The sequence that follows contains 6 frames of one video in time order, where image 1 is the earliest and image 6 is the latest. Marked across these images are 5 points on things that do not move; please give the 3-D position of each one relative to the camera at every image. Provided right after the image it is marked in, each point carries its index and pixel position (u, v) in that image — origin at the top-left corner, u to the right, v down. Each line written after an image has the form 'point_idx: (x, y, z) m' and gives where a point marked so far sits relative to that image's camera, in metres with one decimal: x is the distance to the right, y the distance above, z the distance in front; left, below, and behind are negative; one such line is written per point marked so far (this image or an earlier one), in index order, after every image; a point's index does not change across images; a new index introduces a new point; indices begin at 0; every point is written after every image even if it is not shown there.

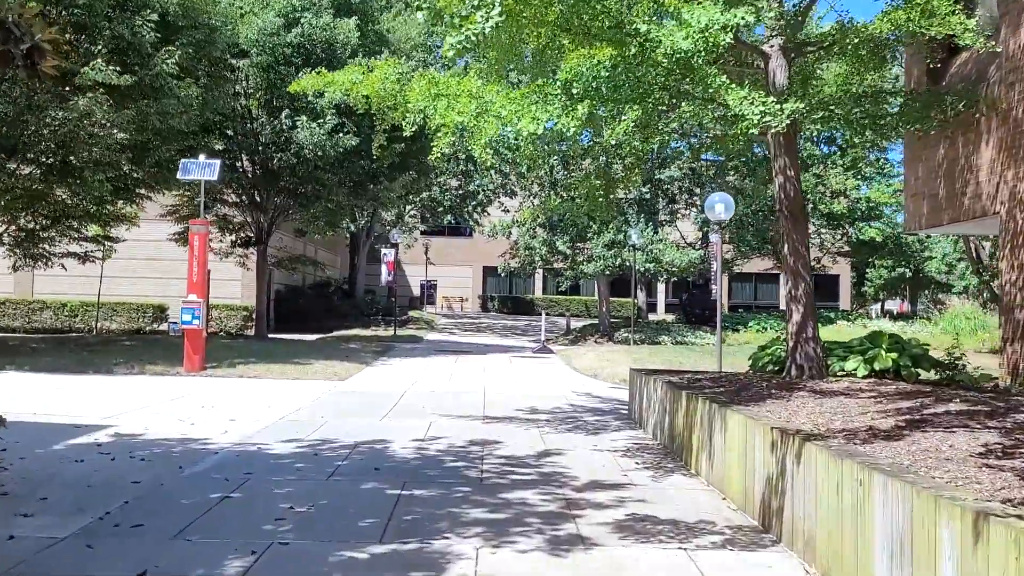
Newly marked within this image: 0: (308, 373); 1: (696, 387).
0: (-4.1, -1.7, +16.2) m
1: (+2.0, -1.1, +8.8) m
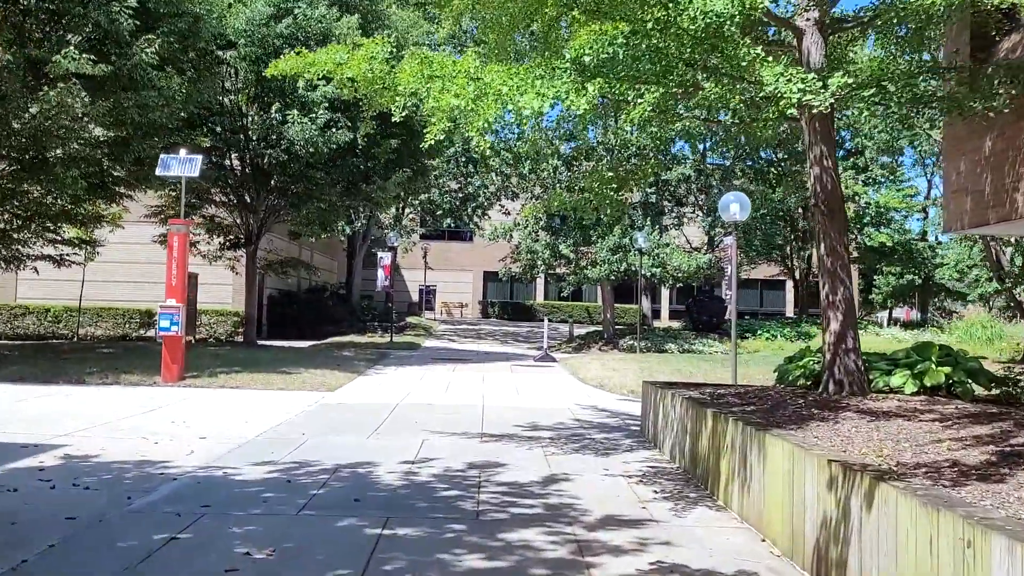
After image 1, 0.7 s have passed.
0: (-4.1, -1.8, +15.2) m
1: (+2.0, -1.1, +7.8) m
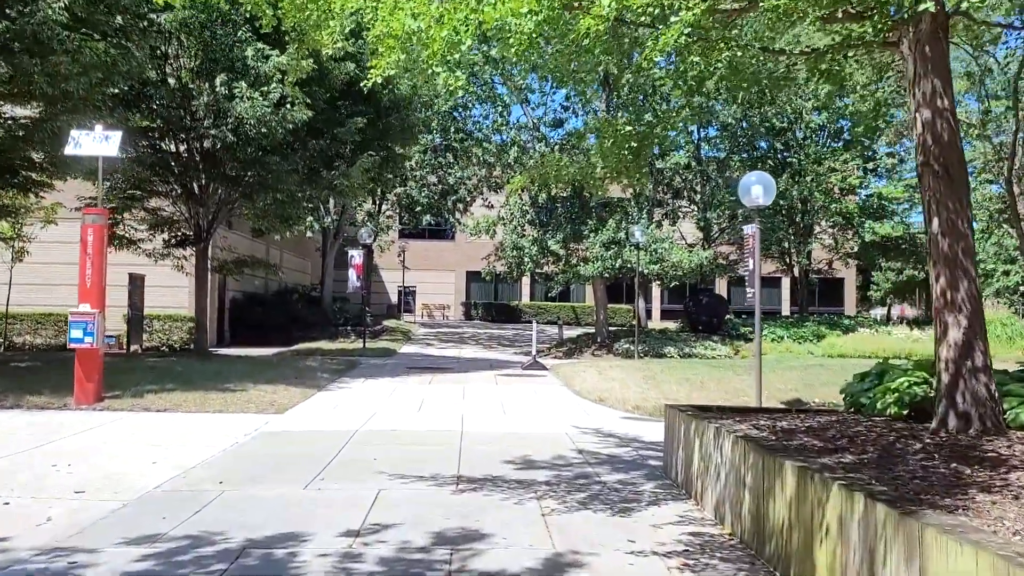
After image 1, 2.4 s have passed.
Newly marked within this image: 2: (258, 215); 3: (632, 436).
0: (-4.4, -1.8, +12.7) m
1: (+1.9, -1.1, +5.4) m
2: (-6.0, +1.7, +19.1) m
3: (+1.6, -2.0, +10.8) m
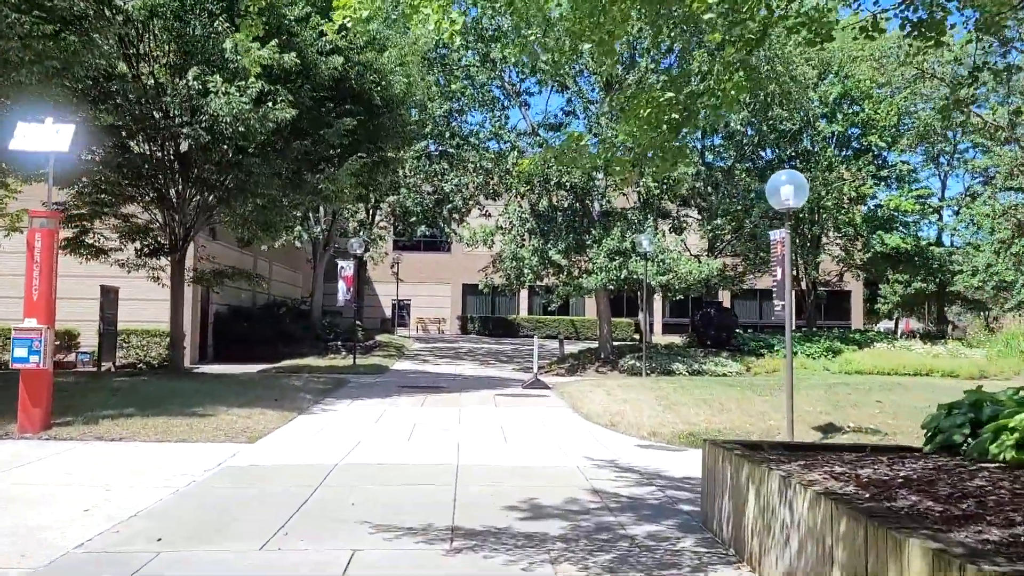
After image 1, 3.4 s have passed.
0: (-4.3, -2.0, +11.3) m
1: (+2.0, -1.1, +4.0) m
2: (-6.0, +1.5, +17.7) m
3: (+1.7, -2.1, +9.4) m
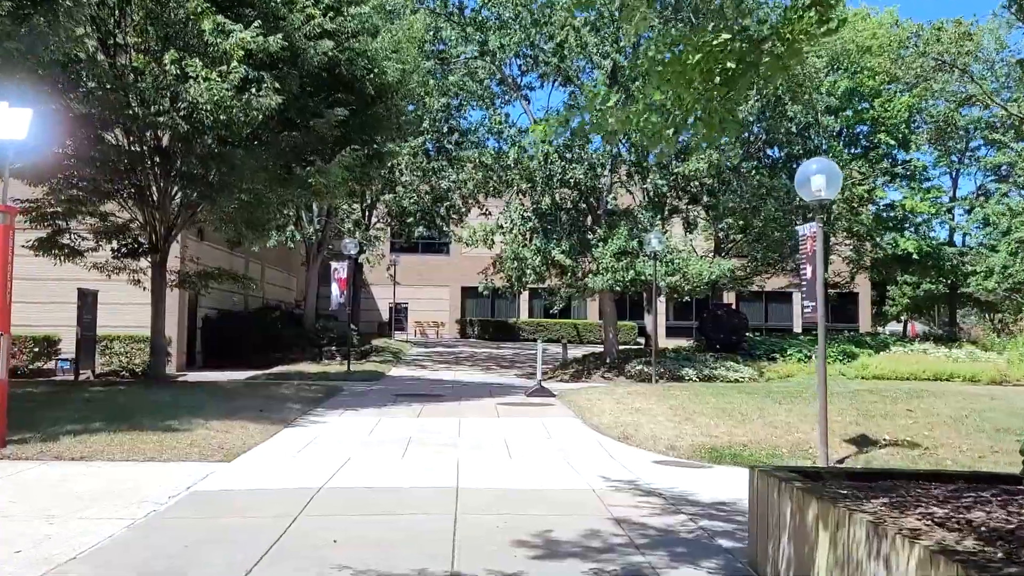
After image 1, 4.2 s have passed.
0: (-4.3, -2.0, +10.2) m
1: (+2.1, -1.1, +2.9) m
2: (-6.0, +1.4, +16.6) m
3: (+1.7, -2.1, +8.3) m
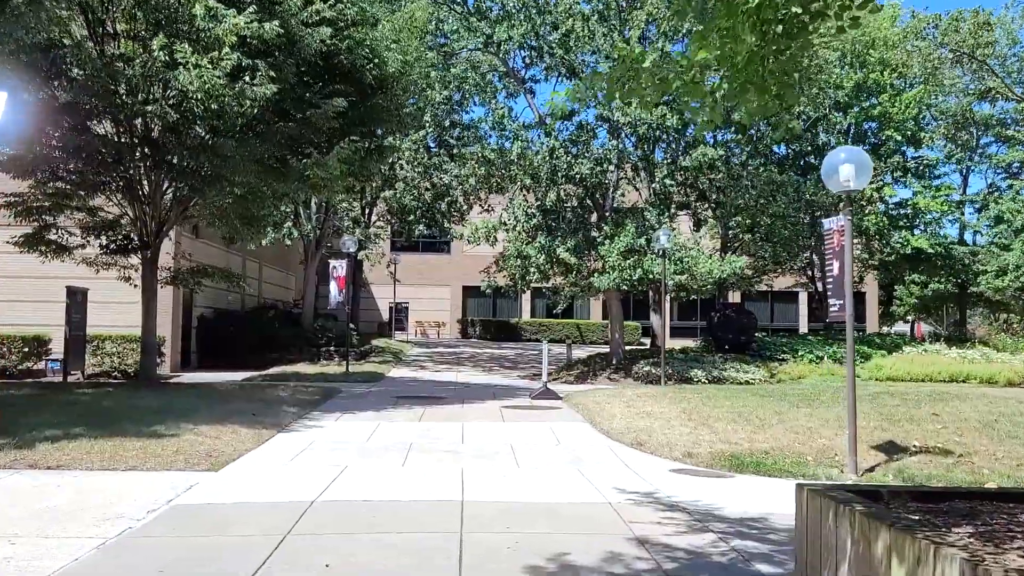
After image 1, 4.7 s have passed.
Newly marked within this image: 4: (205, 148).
0: (-4.2, -2.0, +9.5) m
1: (+2.2, -1.1, +2.2) m
2: (-5.9, +1.4, +15.9) m
3: (+1.8, -2.1, +7.6) m
4: (-5.4, +2.4, +14.0) m
